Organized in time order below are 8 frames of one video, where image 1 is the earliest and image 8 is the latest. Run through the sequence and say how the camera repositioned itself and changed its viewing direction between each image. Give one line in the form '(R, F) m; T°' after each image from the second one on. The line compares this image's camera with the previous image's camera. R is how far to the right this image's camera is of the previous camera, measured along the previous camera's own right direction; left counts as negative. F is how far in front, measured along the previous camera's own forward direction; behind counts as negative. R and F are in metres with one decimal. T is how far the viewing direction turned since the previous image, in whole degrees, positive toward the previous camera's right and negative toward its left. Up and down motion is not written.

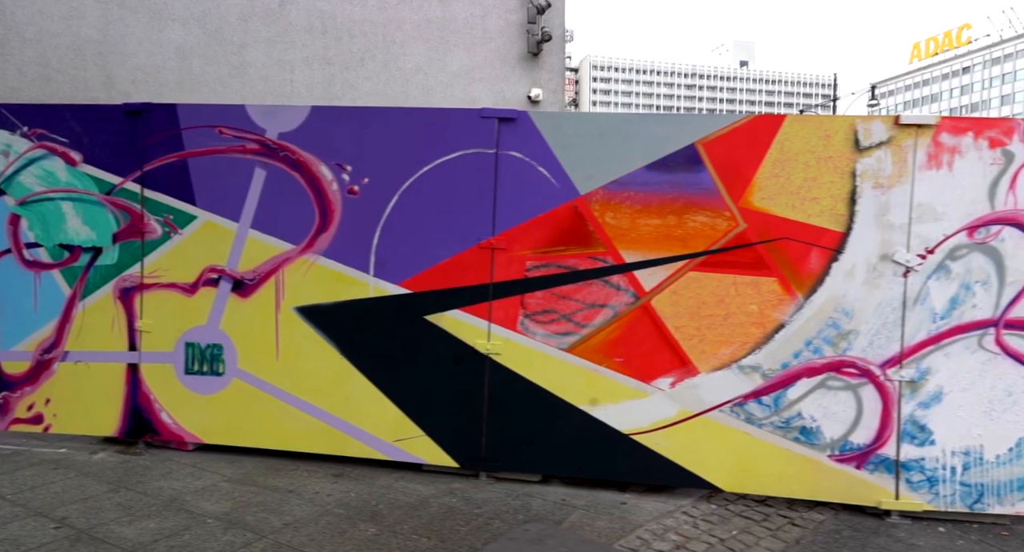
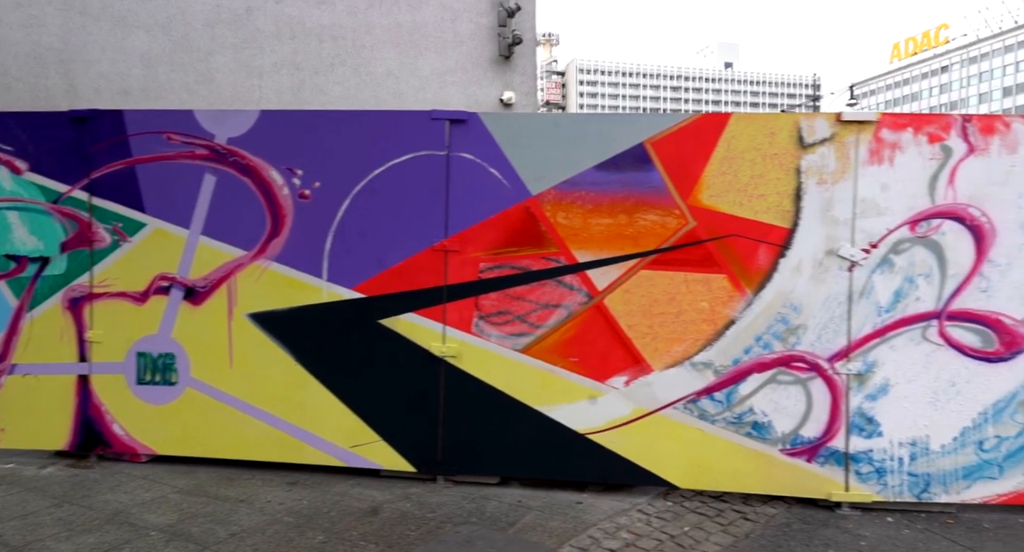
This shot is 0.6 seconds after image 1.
(+0.2, 0.0) m; +2°
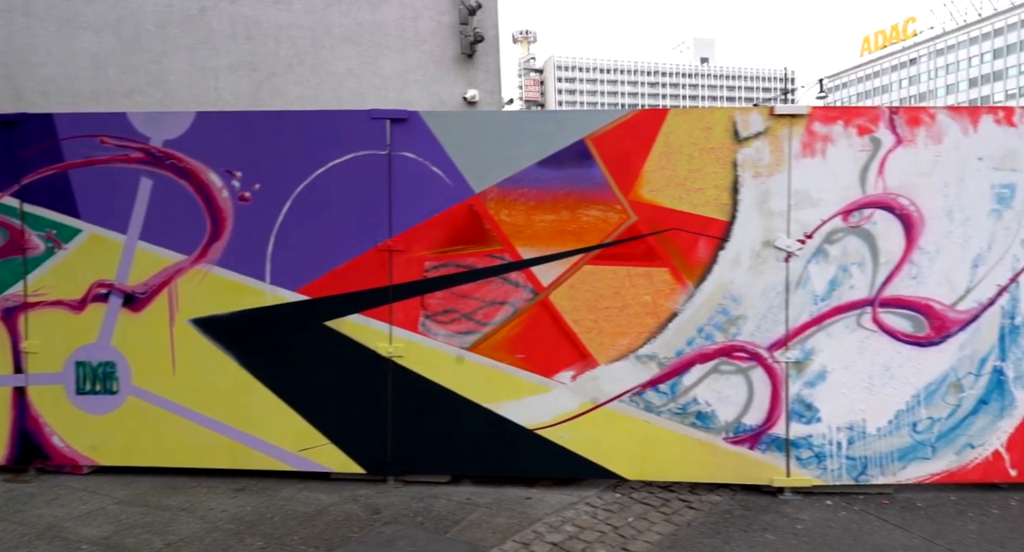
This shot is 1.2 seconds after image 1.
(+0.2, 0.0) m; +2°
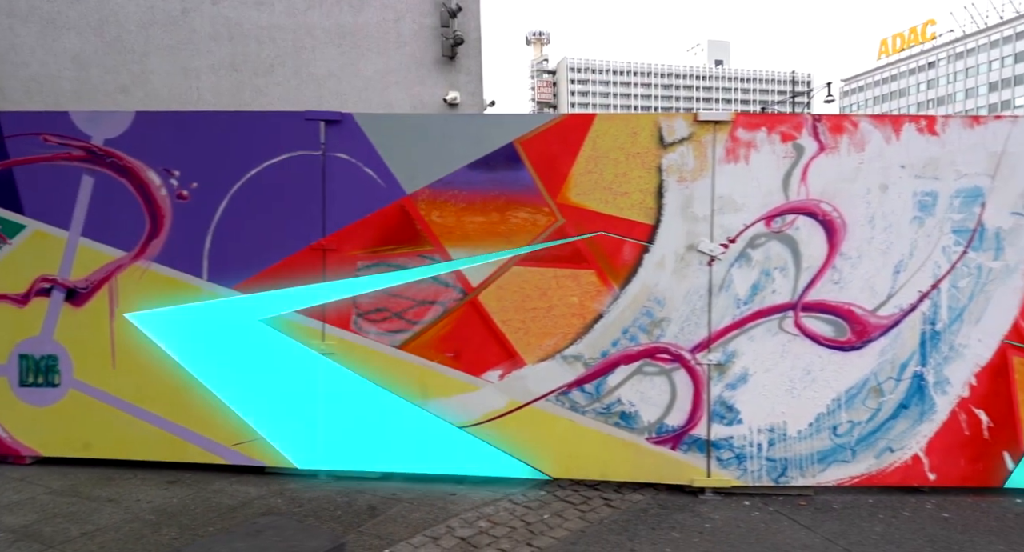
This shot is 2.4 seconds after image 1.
(+0.5, -0.1) m; 0°
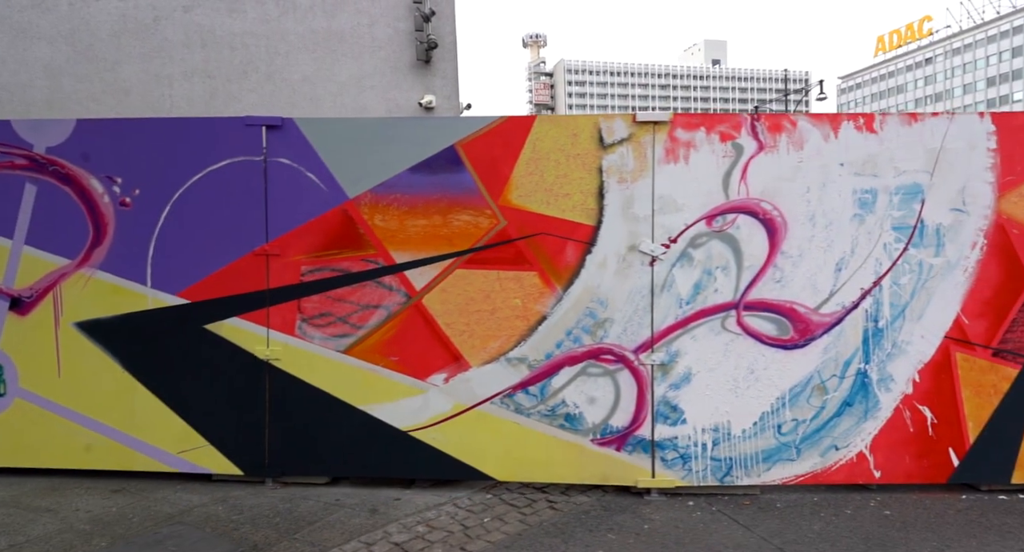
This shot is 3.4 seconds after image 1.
(+0.4, 0.0) m; 0°
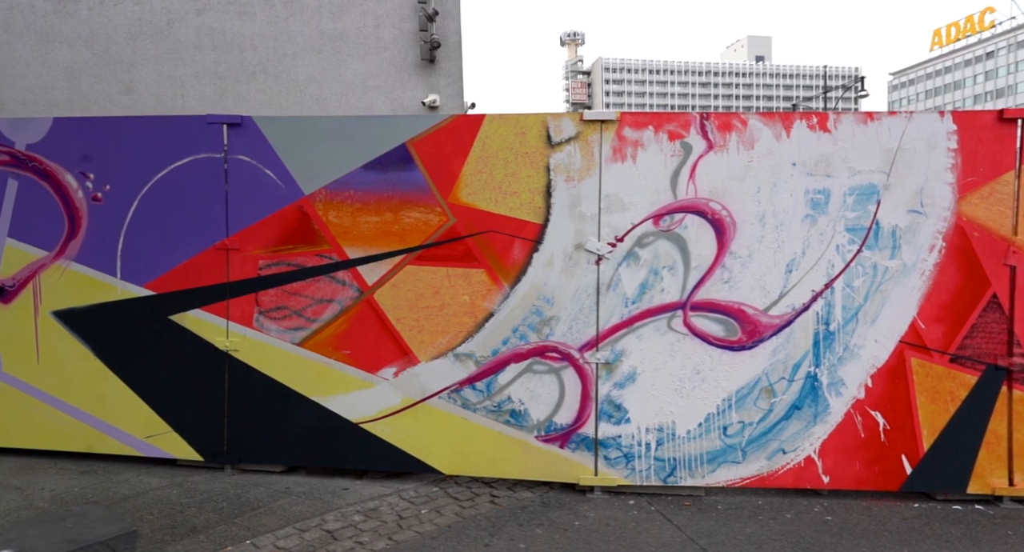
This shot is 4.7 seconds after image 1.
(+0.6, 0.0) m; -3°
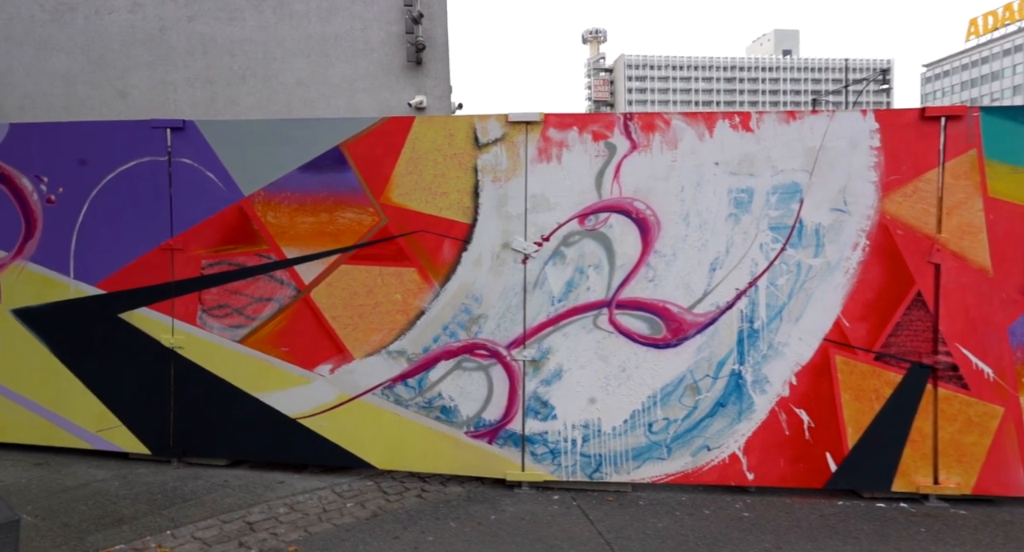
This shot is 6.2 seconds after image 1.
(+0.6, -0.1) m; -2°
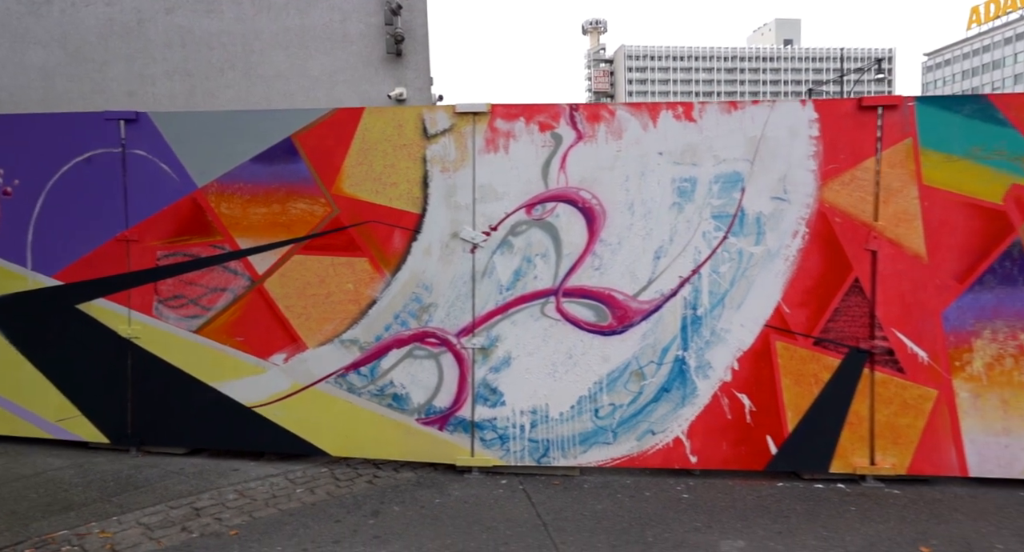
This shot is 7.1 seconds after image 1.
(+0.3, -0.1) m; +1°
